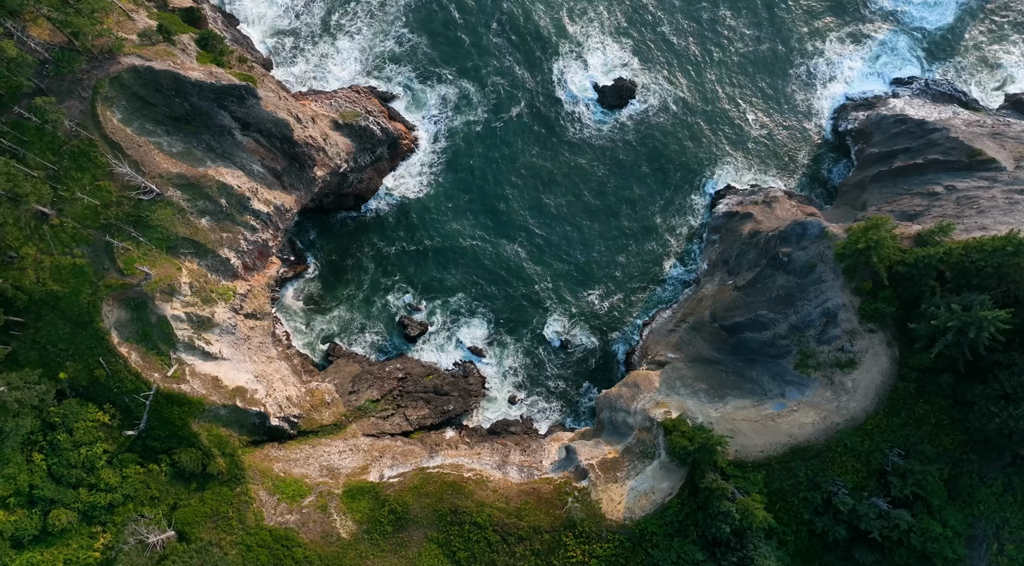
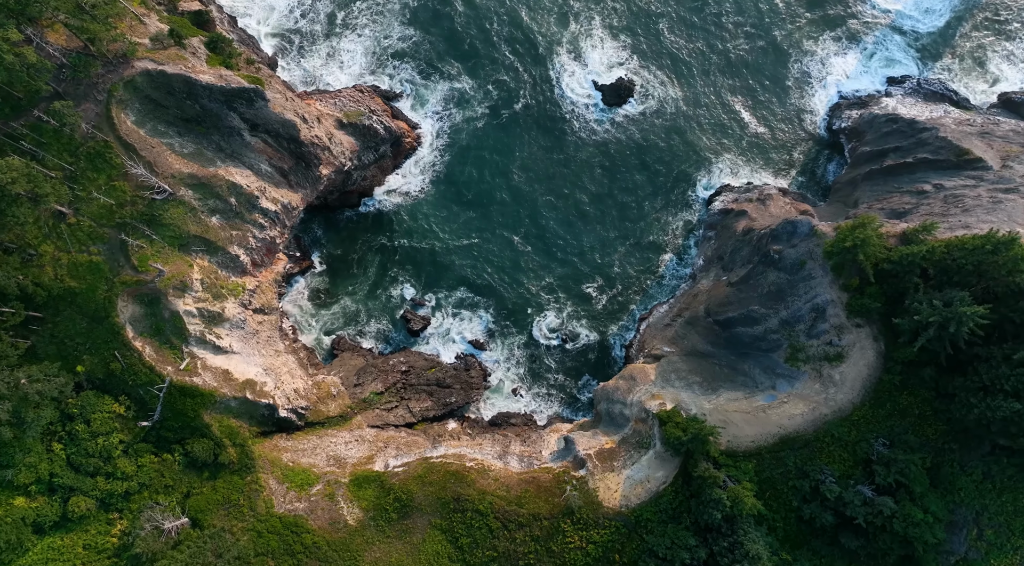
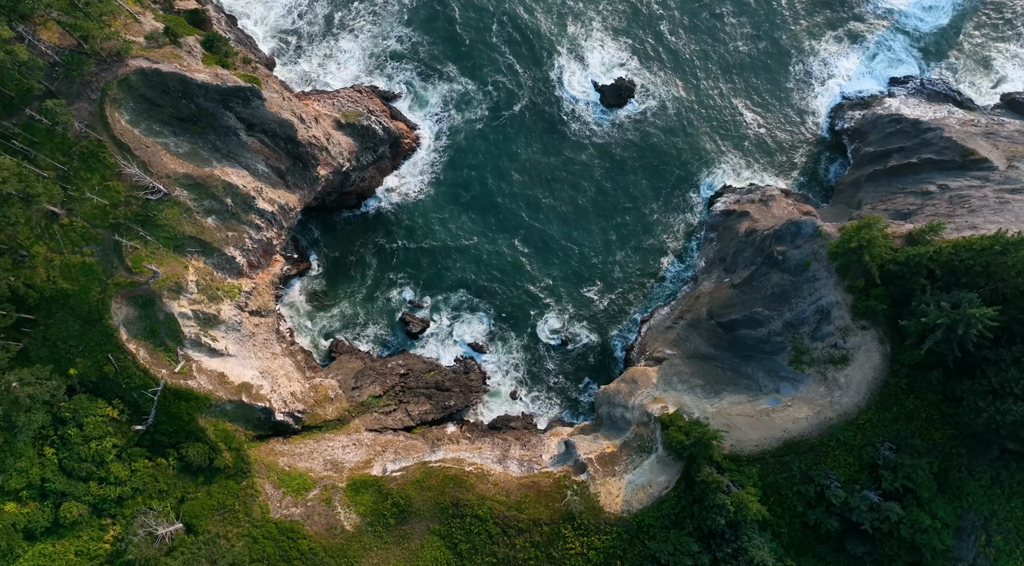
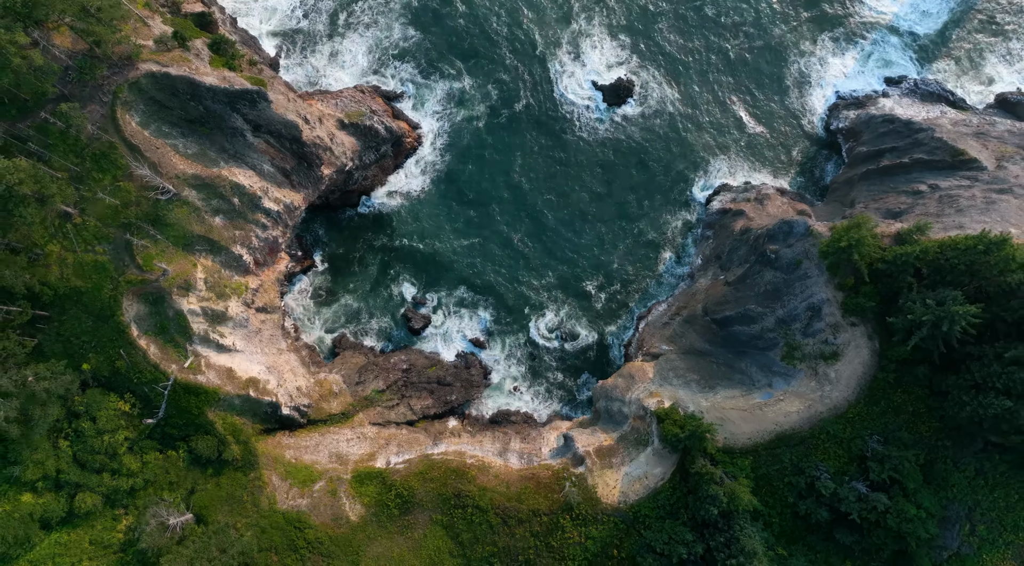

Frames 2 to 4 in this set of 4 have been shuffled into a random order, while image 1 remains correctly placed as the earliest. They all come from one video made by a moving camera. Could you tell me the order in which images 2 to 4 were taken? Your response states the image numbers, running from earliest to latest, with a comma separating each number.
3, 2, 4
